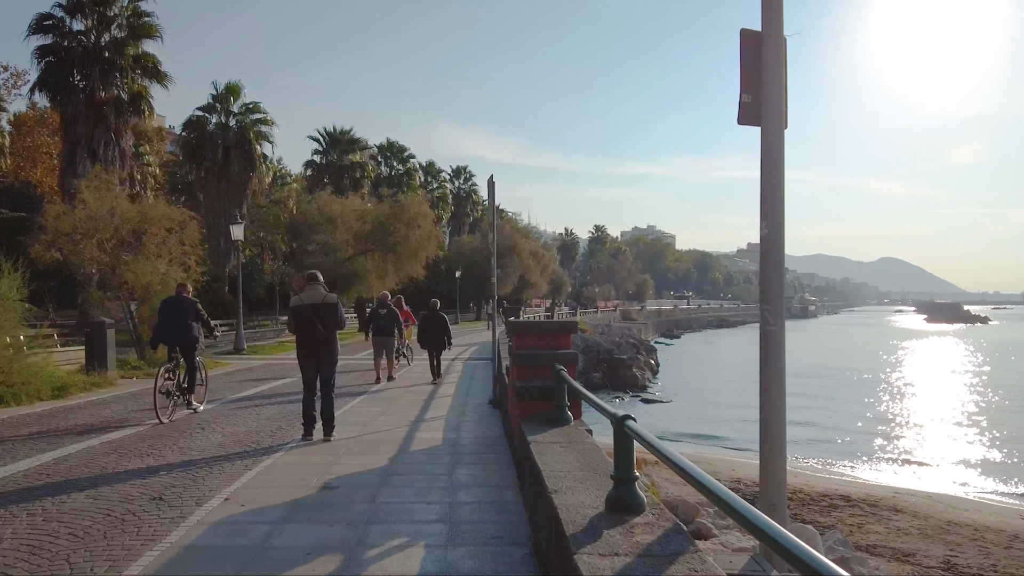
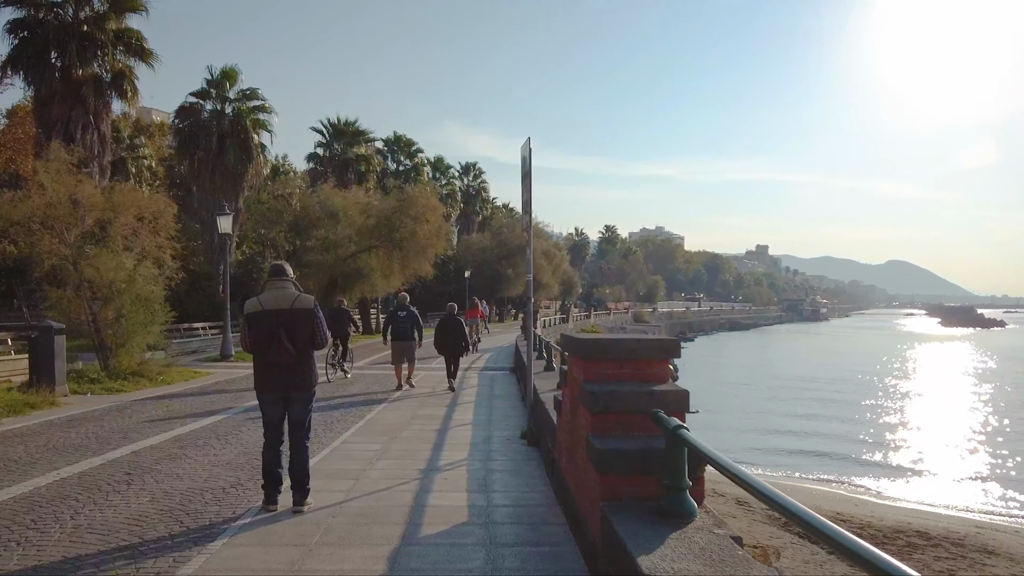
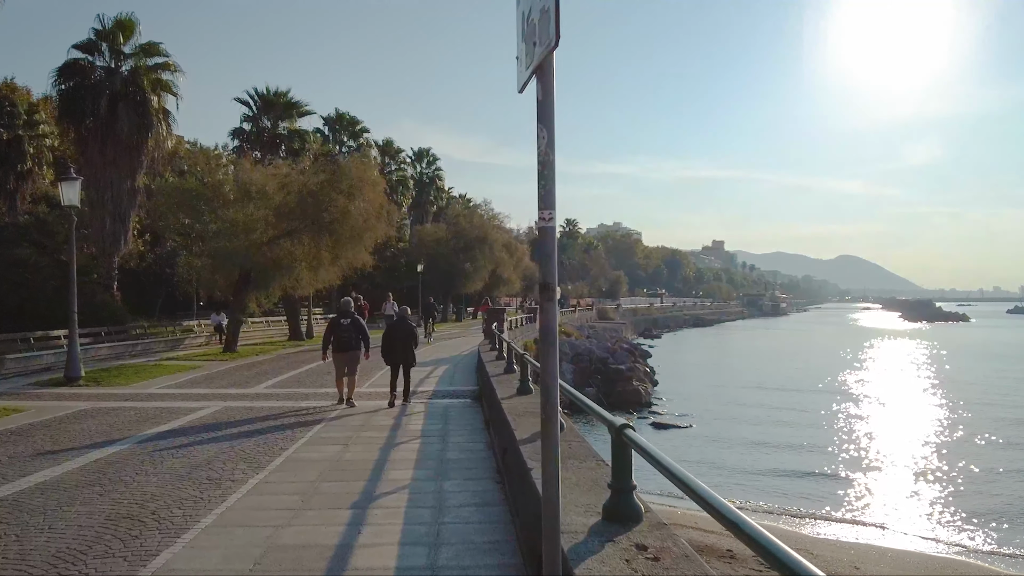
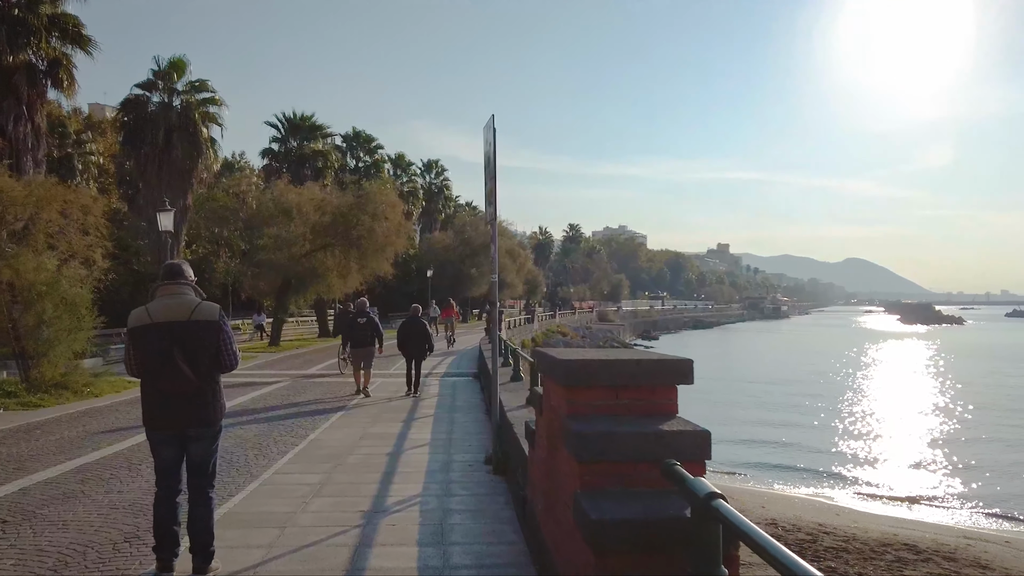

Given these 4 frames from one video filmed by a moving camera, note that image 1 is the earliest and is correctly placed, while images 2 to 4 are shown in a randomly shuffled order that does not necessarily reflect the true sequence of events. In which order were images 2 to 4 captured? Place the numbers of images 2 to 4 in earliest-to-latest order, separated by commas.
2, 4, 3
